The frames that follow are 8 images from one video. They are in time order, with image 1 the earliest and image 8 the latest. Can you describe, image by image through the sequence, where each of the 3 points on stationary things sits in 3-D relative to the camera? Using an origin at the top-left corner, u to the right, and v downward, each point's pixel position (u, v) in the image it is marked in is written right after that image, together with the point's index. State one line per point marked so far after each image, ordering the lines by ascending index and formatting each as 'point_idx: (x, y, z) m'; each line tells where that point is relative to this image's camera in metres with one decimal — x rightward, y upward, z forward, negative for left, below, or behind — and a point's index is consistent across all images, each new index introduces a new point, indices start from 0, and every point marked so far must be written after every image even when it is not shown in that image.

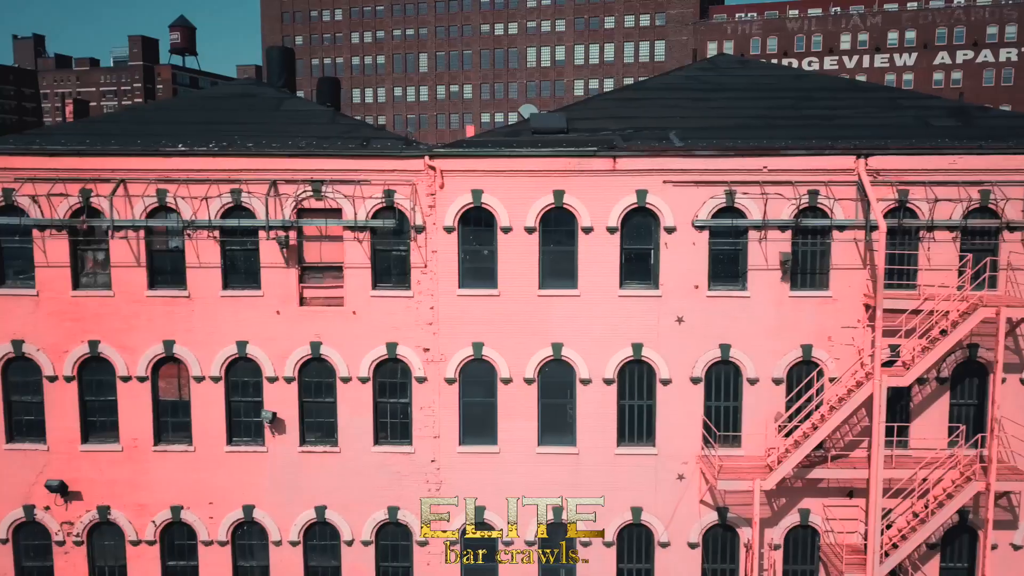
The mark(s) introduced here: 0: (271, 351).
0: (-5.0, -1.3, +16.4) m
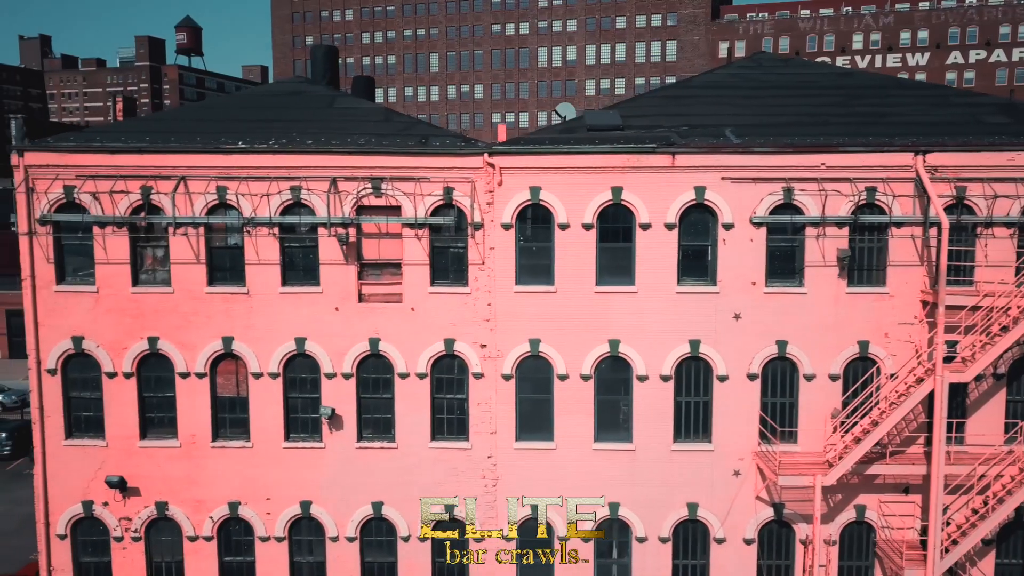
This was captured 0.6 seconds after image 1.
0: (-3.8, -1.2, +16.5) m
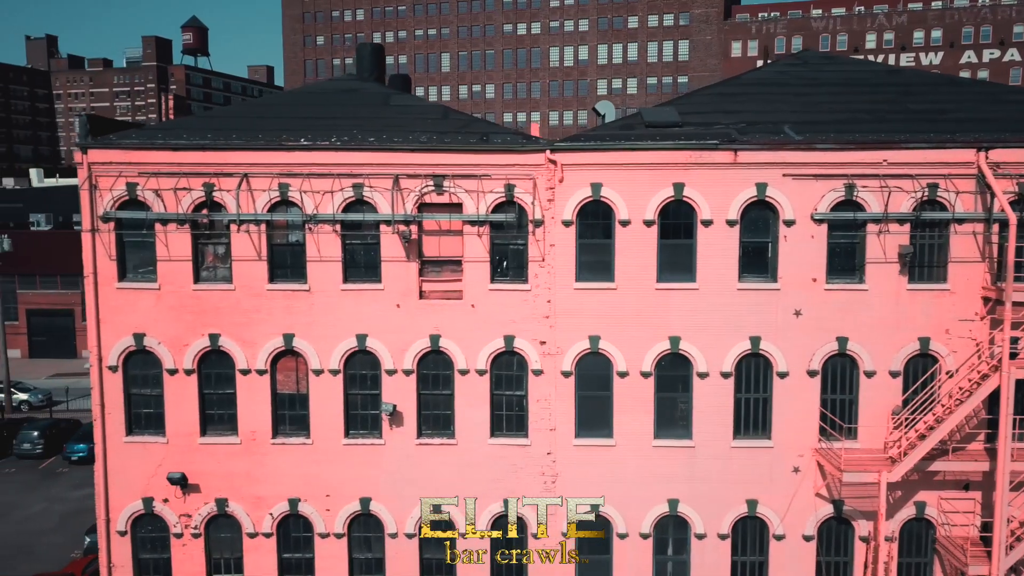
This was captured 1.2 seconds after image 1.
0: (-2.6, -1.2, +16.5) m
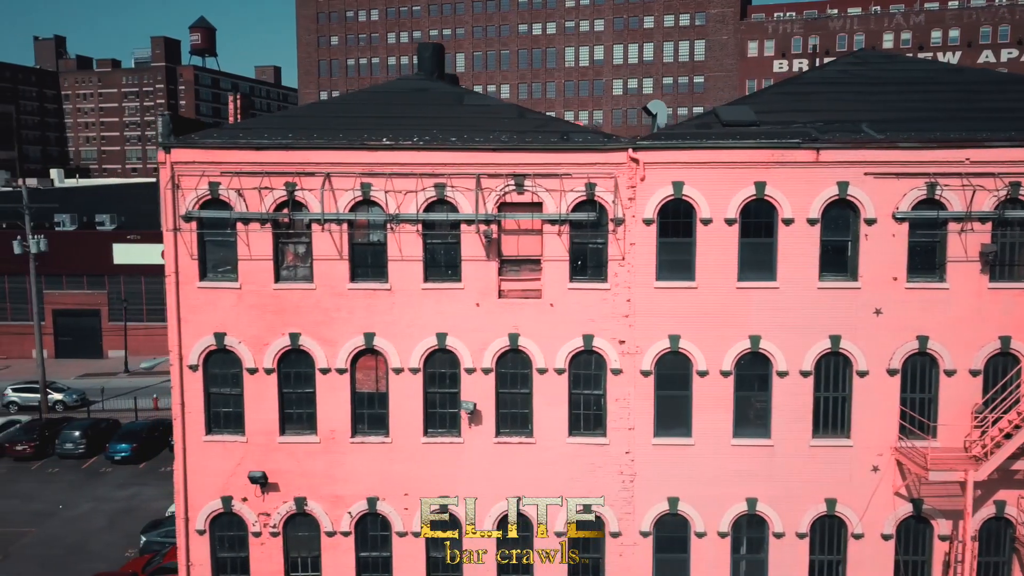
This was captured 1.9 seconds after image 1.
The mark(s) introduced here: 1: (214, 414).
0: (-0.9, -1.2, +16.5) m
1: (-6.4, -2.7, +16.7) m
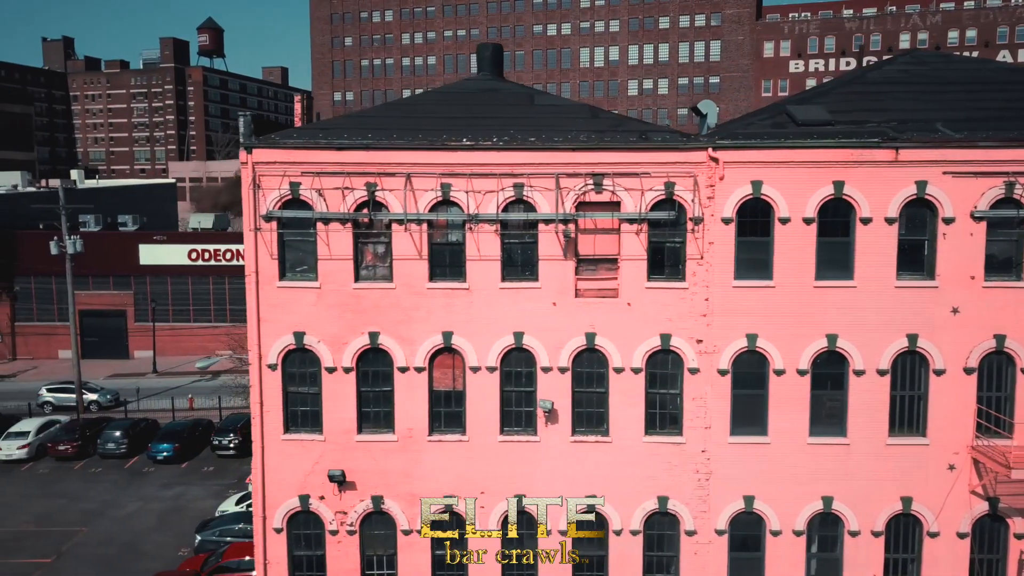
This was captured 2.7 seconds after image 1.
0: (+0.7, -1.1, +16.6) m
1: (-4.7, -2.7, +16.8) m
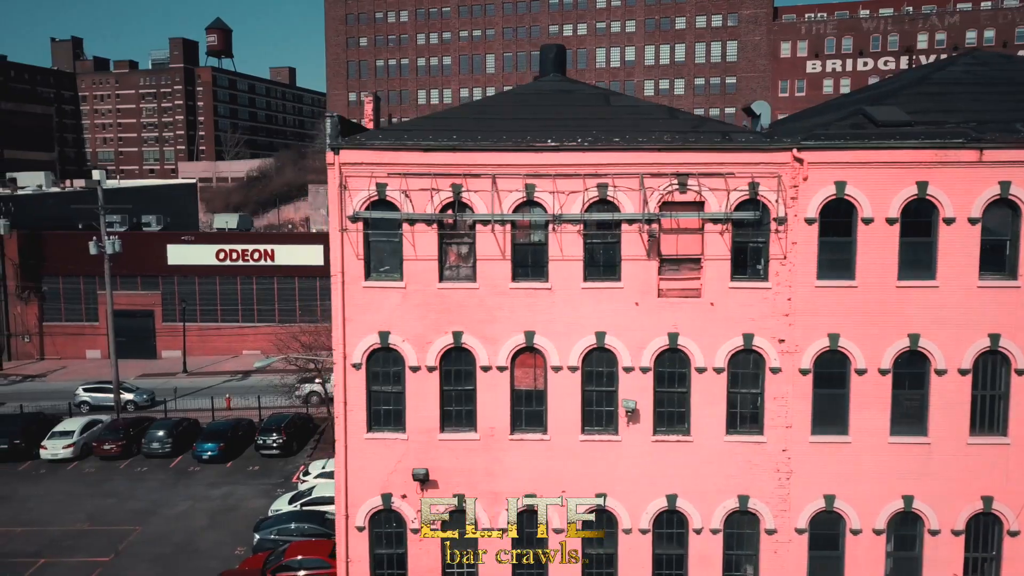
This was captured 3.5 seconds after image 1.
0: (+2.5, -1.1, +16.6) m
1: (-3.0, -2.7, +16.9) m
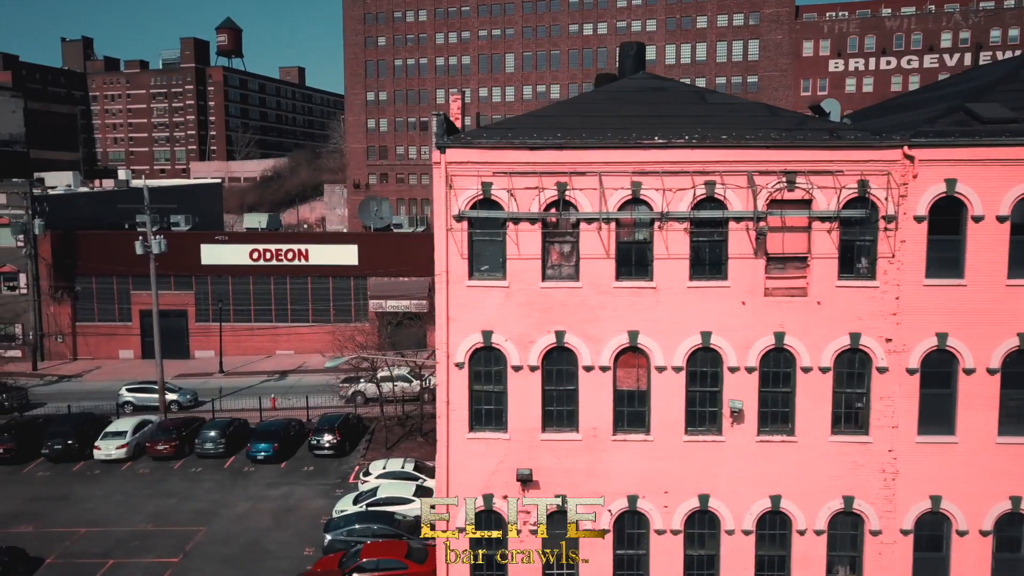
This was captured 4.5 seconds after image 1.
0: (+4.7, -1.1, +16.5) m
1: (-0.8, -2.7, +16.8) m
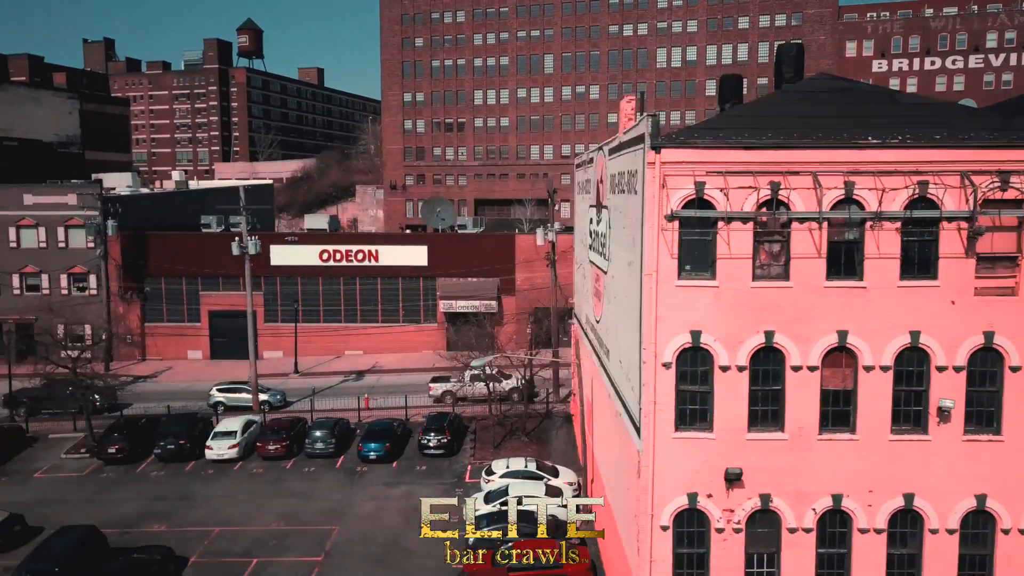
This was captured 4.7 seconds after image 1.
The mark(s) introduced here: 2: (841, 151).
0: (+9.1, -1.1, +16.5) m
1: (+3.7, -2.7, +16.8) m
2: (+6.7, +2.8, +16.1) m
